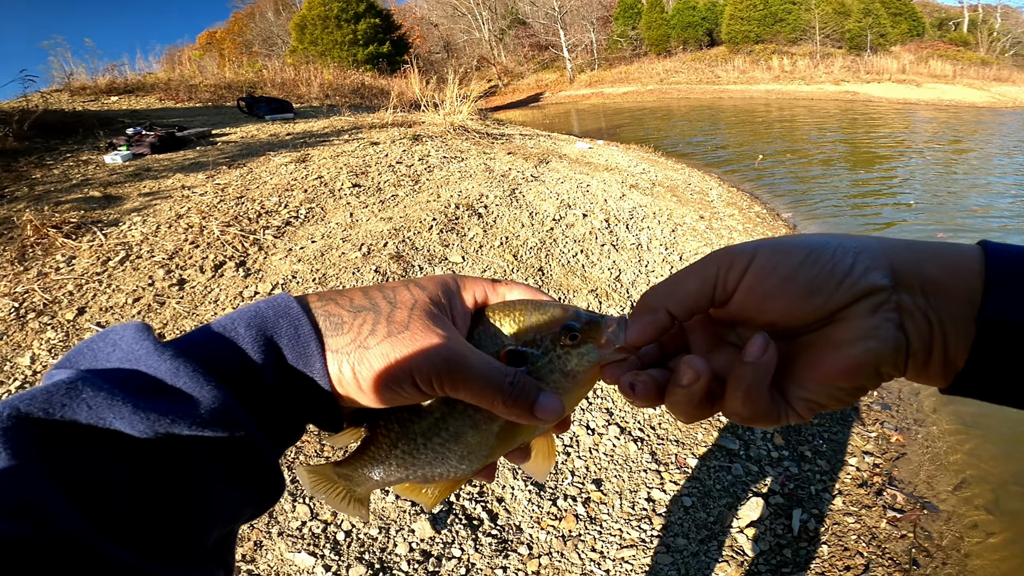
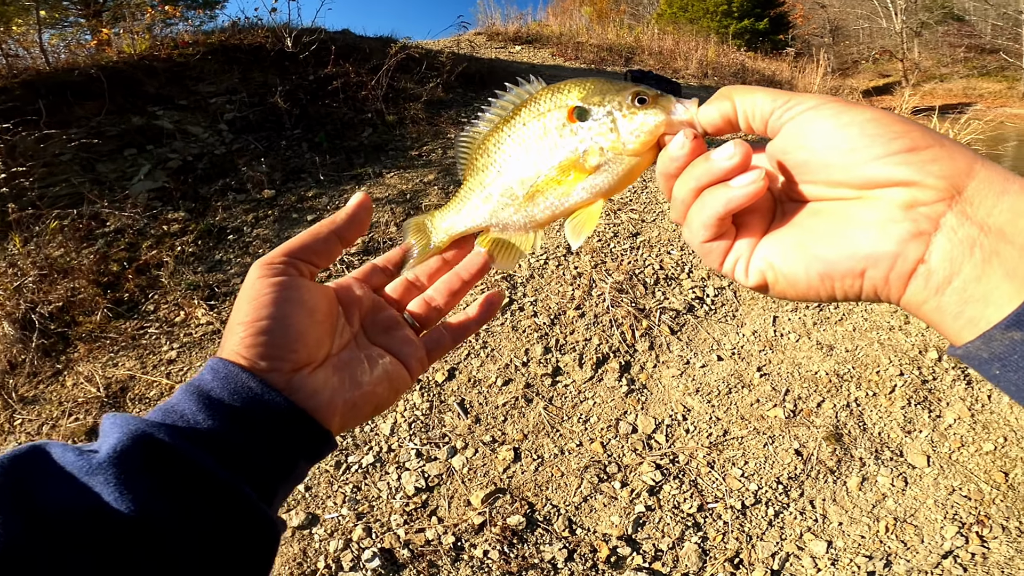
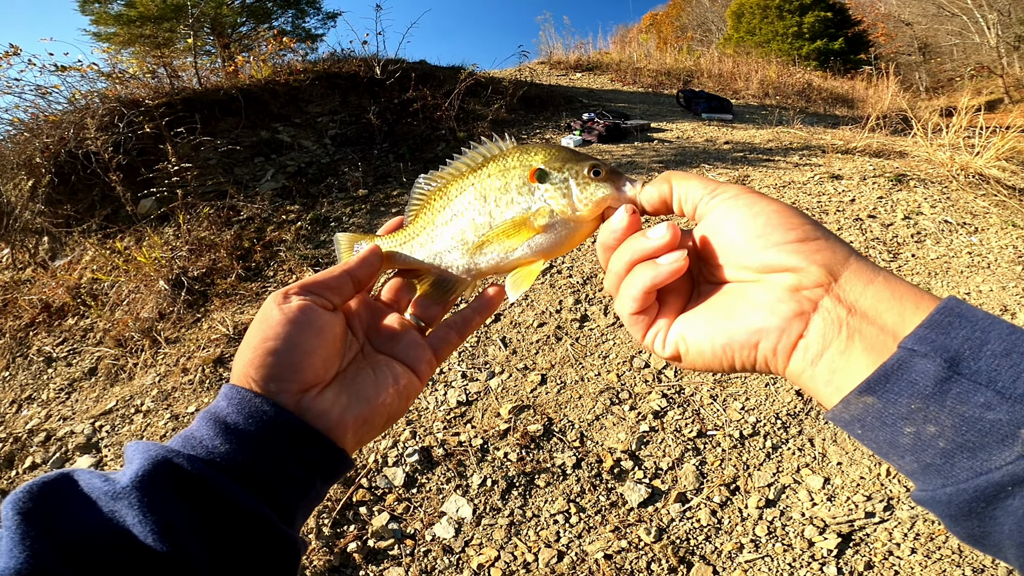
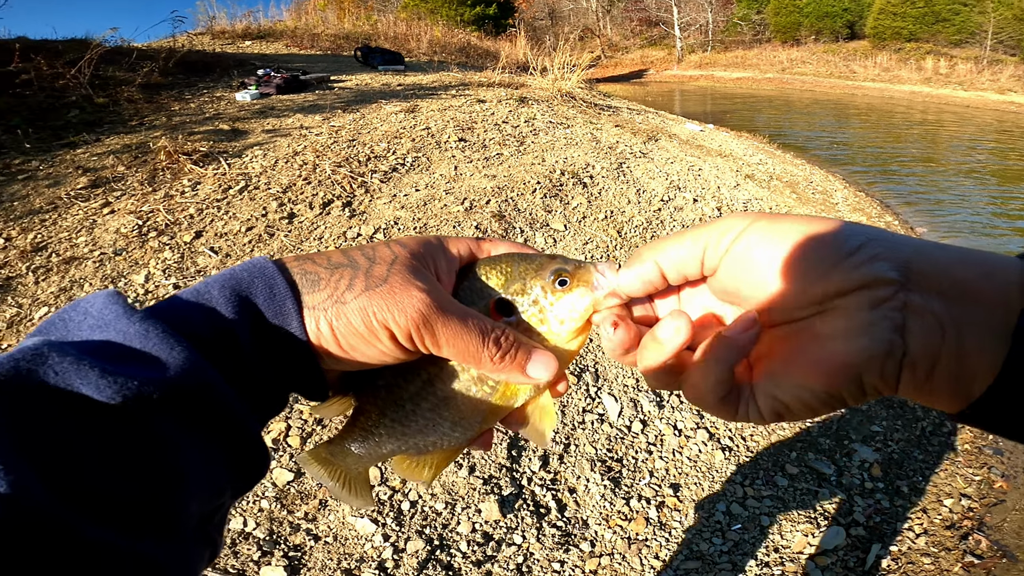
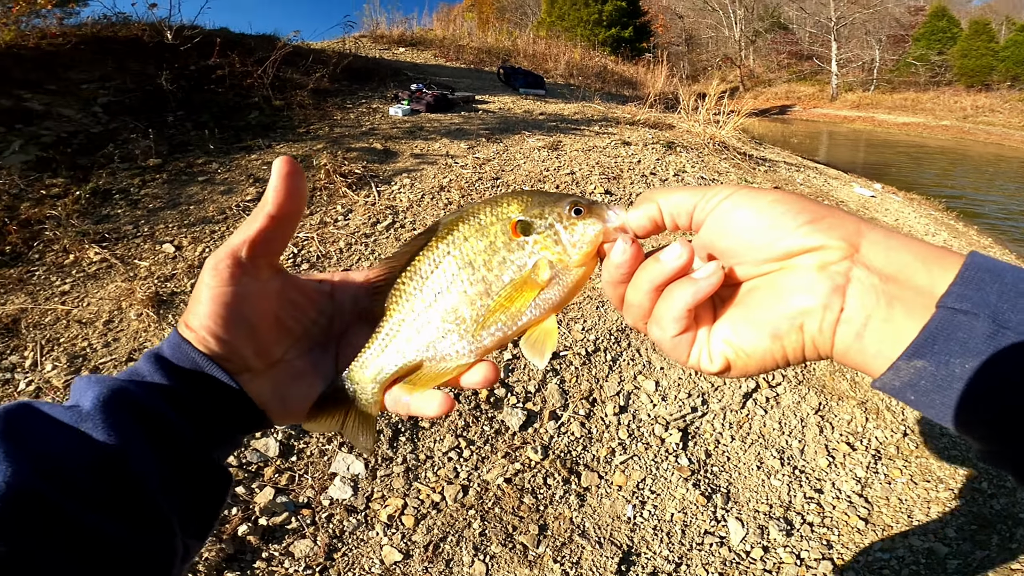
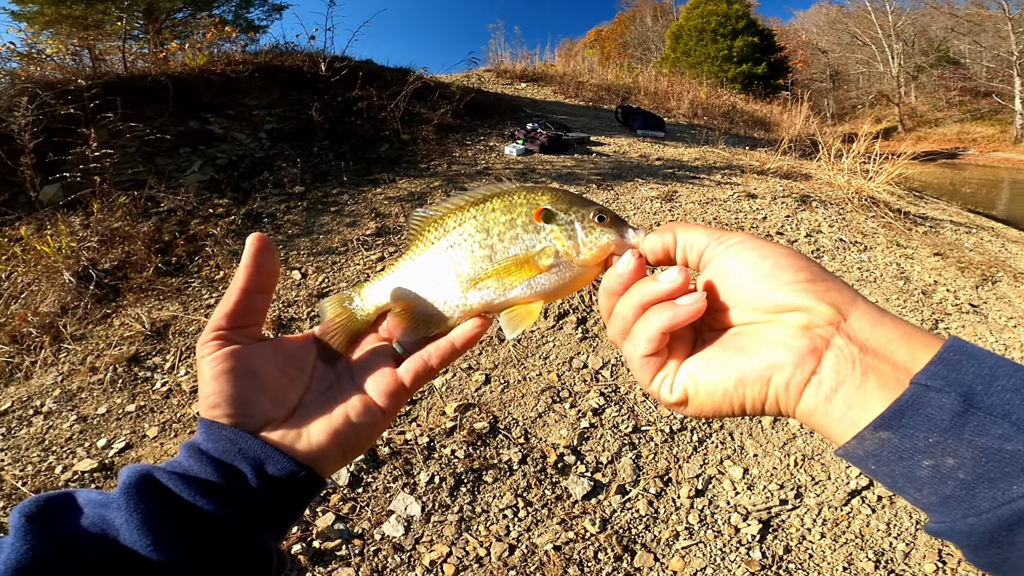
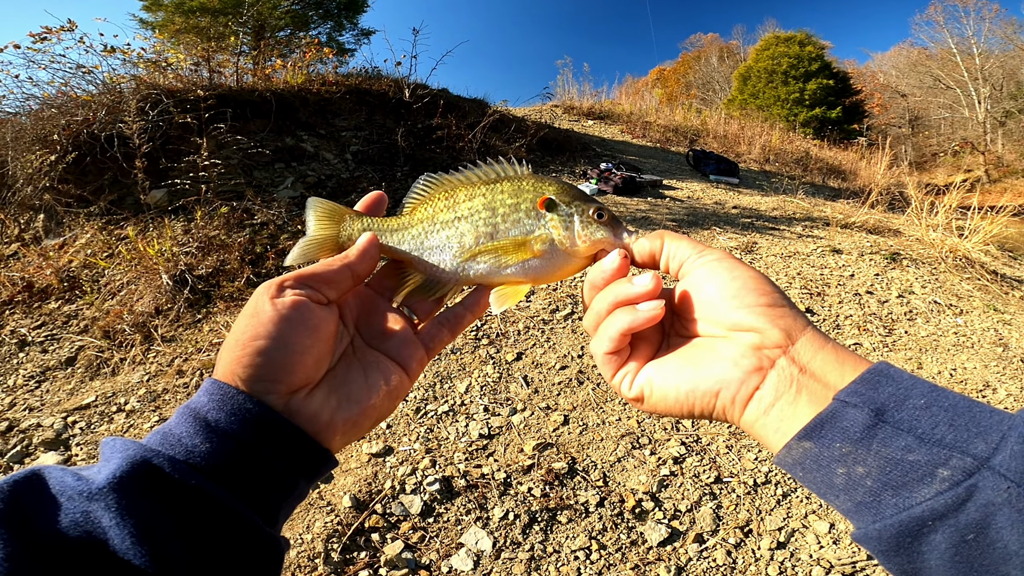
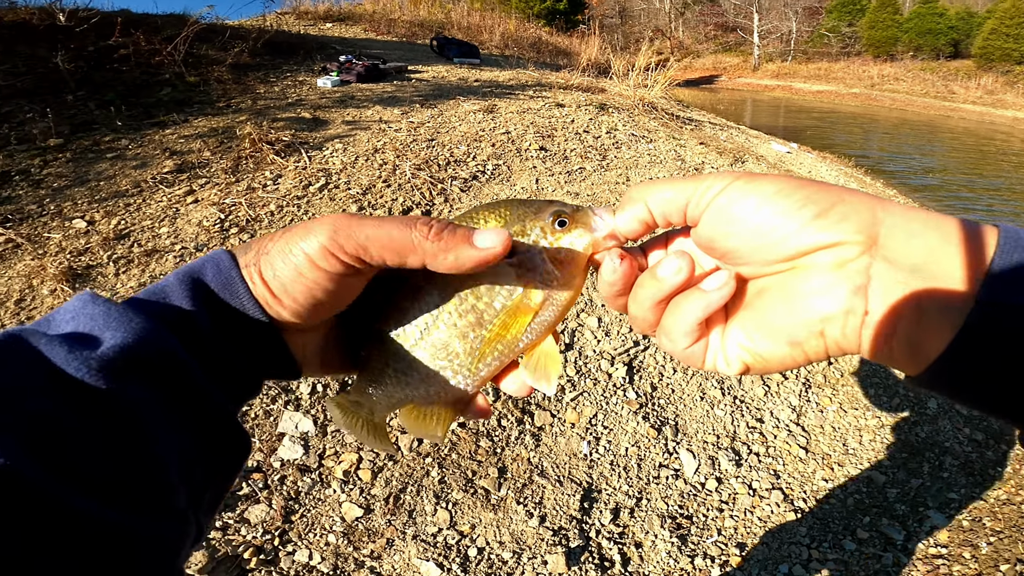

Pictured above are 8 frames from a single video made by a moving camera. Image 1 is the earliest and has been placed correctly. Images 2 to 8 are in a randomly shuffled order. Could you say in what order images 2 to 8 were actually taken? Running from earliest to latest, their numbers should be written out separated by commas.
4, 8, 5, 6, 7, 3, 2
